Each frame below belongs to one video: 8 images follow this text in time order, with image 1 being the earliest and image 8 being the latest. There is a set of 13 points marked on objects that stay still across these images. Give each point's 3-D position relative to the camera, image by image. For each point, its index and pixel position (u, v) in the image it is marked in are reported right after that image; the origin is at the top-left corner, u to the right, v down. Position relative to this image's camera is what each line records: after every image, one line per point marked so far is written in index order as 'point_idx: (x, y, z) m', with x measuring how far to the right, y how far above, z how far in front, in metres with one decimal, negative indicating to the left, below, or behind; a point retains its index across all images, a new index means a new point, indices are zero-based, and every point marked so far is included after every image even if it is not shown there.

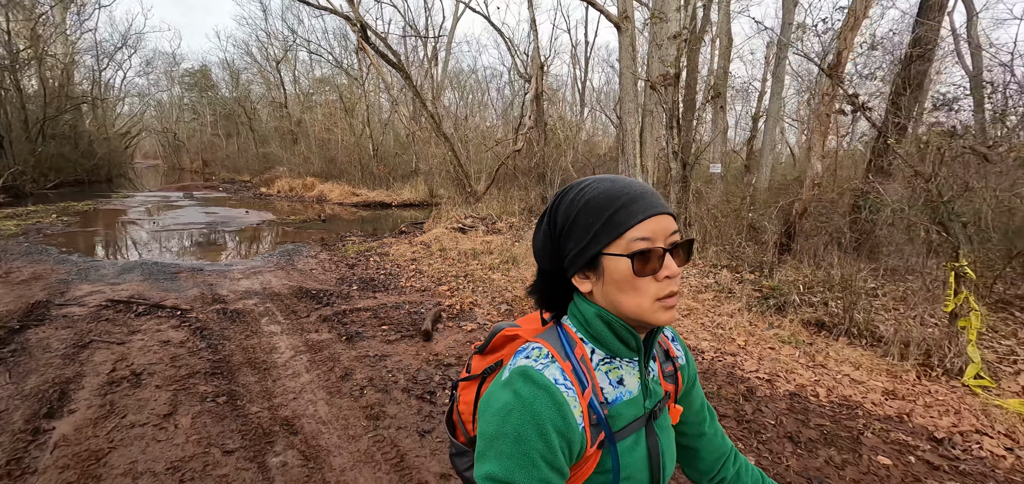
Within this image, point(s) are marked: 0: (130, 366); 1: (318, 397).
0: (-3.0, -1.0, +3.5) m
1: (-1.4, -1.1, +3.2) m
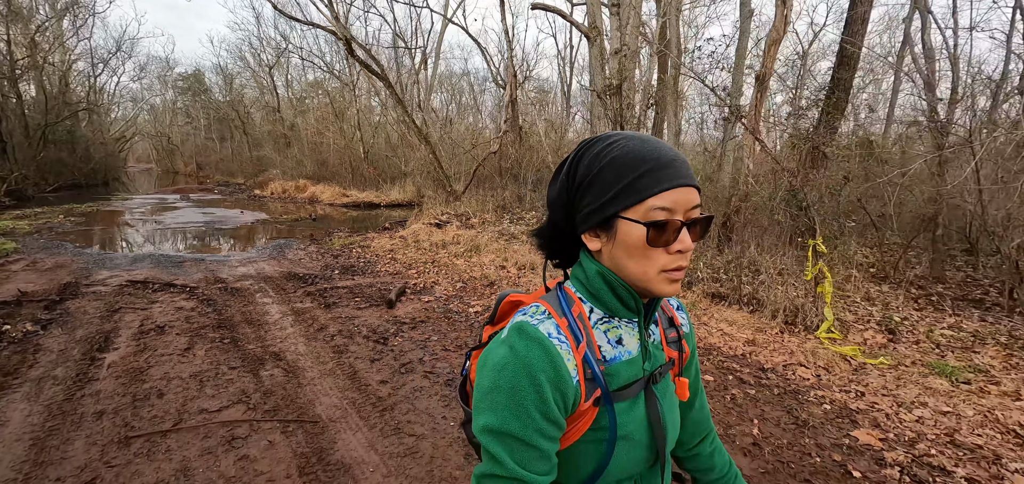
0: (-3.7, -0.8, +4.5) m
1: (-2.0, -0.9, +4.2) m
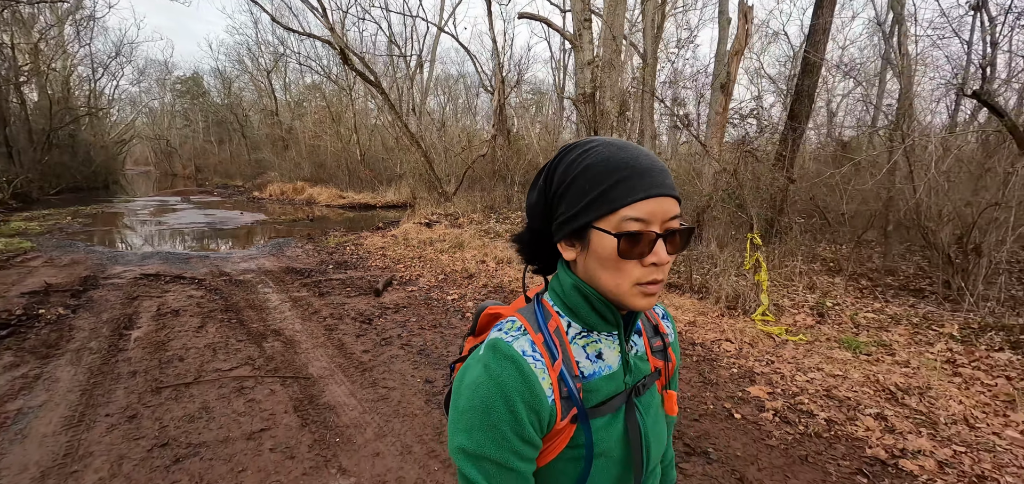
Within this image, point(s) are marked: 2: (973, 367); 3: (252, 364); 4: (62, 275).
0: (-4.0, -0.8, +5.2) m
1: (-2.3, -0.9, +4.8) m
2: (+4.7, -1.3, +4.4) m
3: (-2.2, -1.0, +3.7) m
4: (-7.2, -0.5, +7.0) m
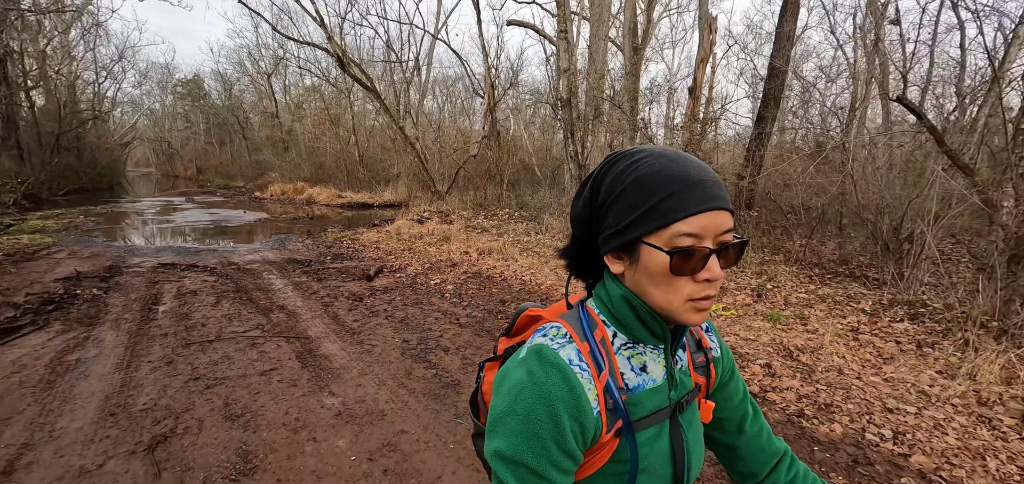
0: (-4.4, -0.6, +6.0) m
1: (-2.7, -0.7, +5.6) m
2: (+4.3, -1.1, +5.2) m
3: (-2.5, -0.9, +4.5) m
4: (-7.6, -0.4, +7.8) m
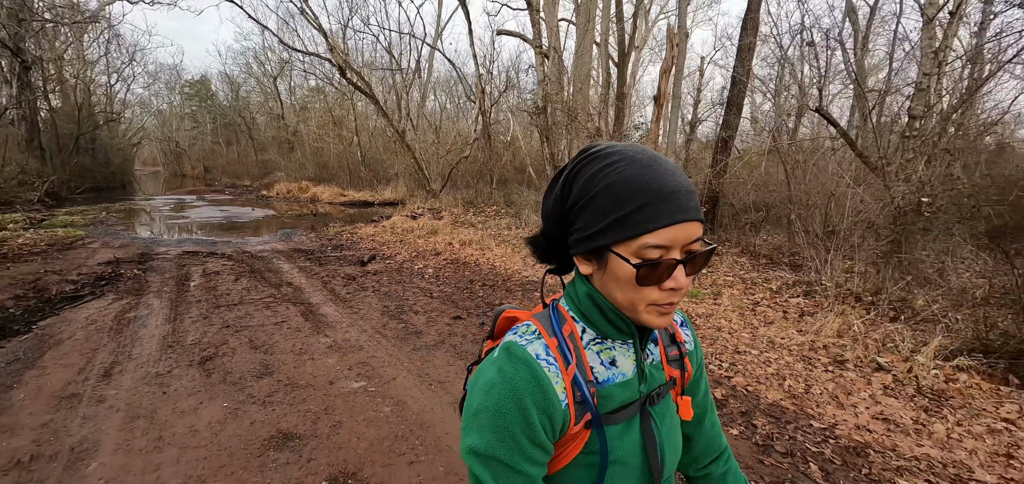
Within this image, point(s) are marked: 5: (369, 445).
0: (-5.0, -0.5, +7.2) m
1: (-3.3, -0.5, +6.9) m
2: (+3.7, -0.9, +6.4) m
3: (-3.1, -0.7, +5.7) m
4: (-8.1, -0.2, +9.1) m
5: (-0.9, -1.3, +2.8) m
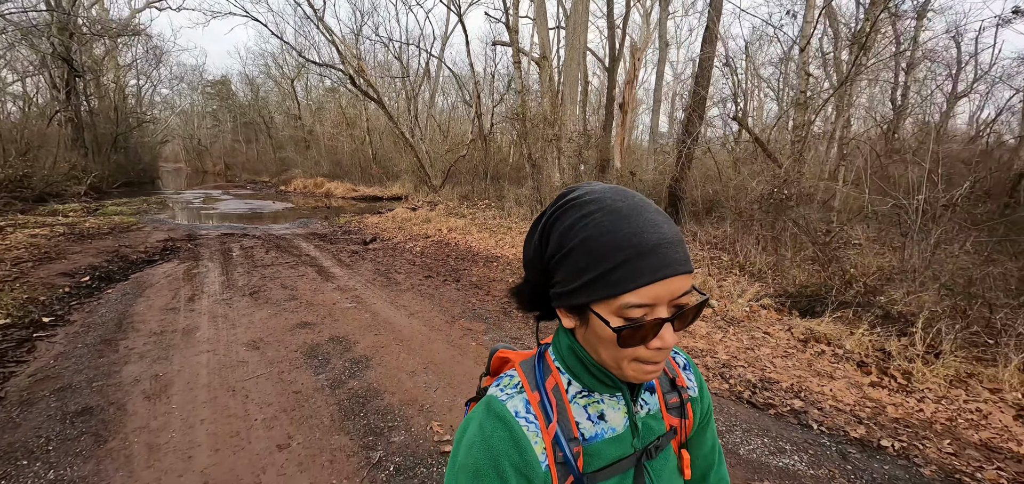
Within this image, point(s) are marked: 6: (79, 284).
0: (-5.6, -0.1, +9.3) m
1: (-4.0, -0.2, +8.9) m
2: (+3.0, -0.6, +8.2) m
3: (-3.8, -0.3, +7.8) m
4: (-8.7, +0.2, +11.2) m
5: (-1.7, -0.9, +4.8) m
6: (-6.7, -0.6, +6.8) m
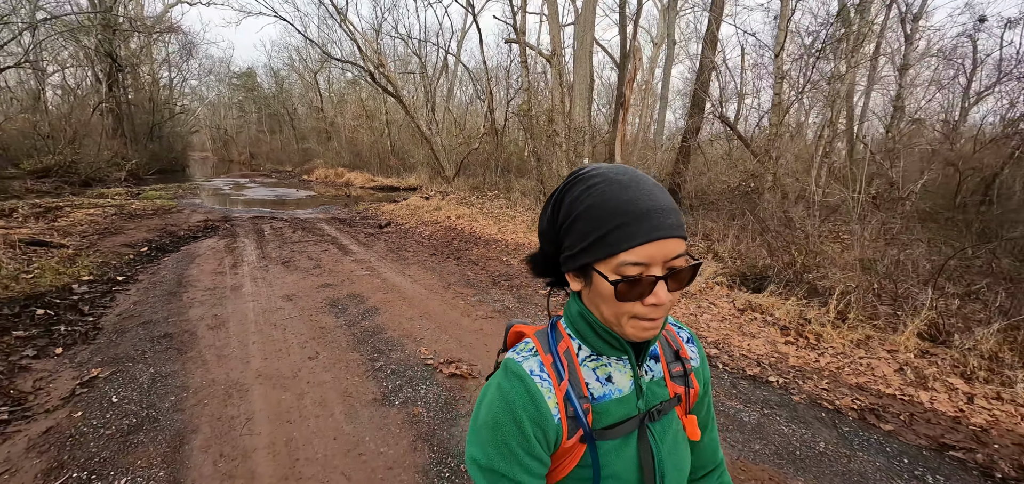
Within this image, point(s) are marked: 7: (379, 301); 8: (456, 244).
0: (-5.7, +0.4, +10.5) m
1: (-4.0, +0.3, +10.1) m
2: (+2.9, -0.4, +9.1) m
3: (-3.9, +0.1, +8.9) m
4: (-8.7, +0.8, +12.6) m
5: (-1.9, -0.6, +5.9) m
6: (-6.9, -0.2, +8.0) m
7: (-1.6, -0.7, +5.4) m
8: (-1.3, -0.1, +9.6) m
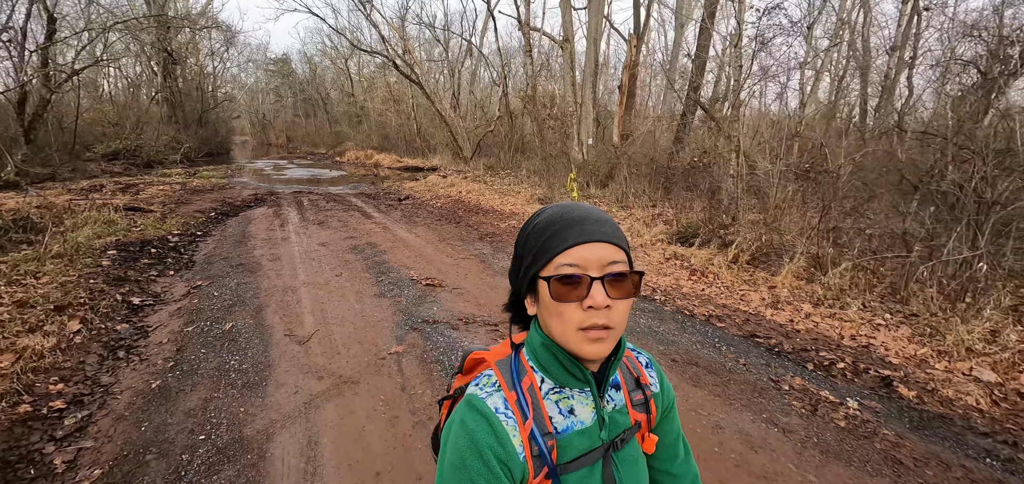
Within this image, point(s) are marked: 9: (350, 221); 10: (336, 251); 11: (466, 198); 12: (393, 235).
0: (-5.8, +1.3, +12.7) m
1: (-4.2, +1.1, +12.1) m
2: (+2.7, +0.4, +10.7) m
3: (-4.1, +0.9, +10.9) m
4: (-8.7, +1.8, +14.9) m
5: (-2.4, +0.1, +7.8) m
6: (-7.1, +0.6, +10.3) m
7: (-2.1, -0.1, +7.3) m
8: (-1.4, +0.8, +11.5) m
9: (-3.5, +0.5, +9.4) m
10: (-2.9, -0.1, +7.1) m
11: (-1.5, +1.4, +13.8) m
12: (-2.3, +0.1, +8.2) m
